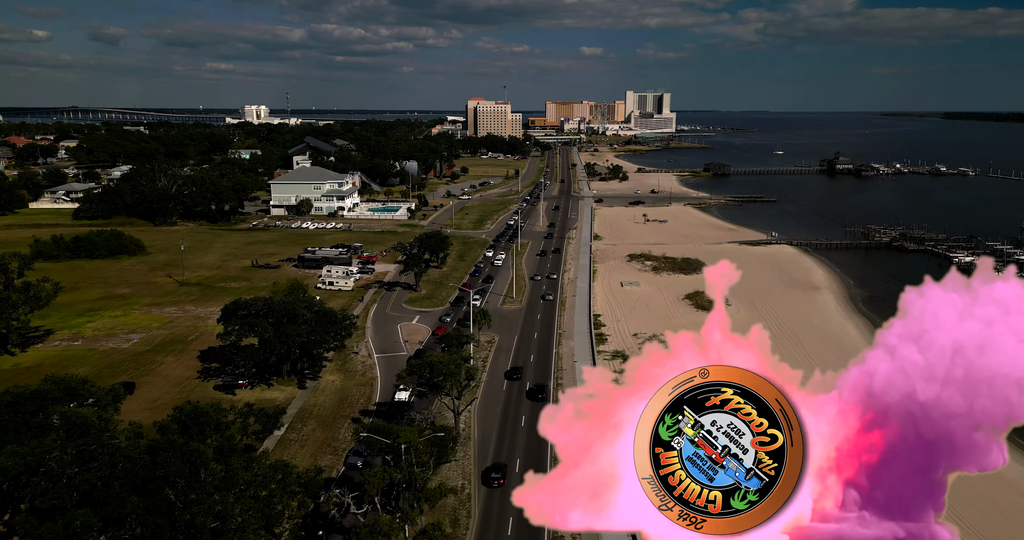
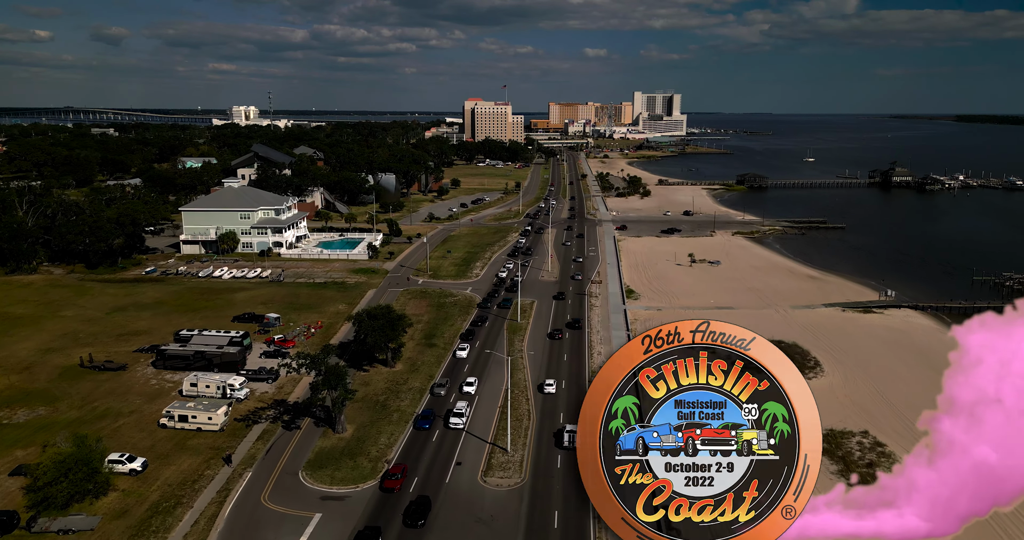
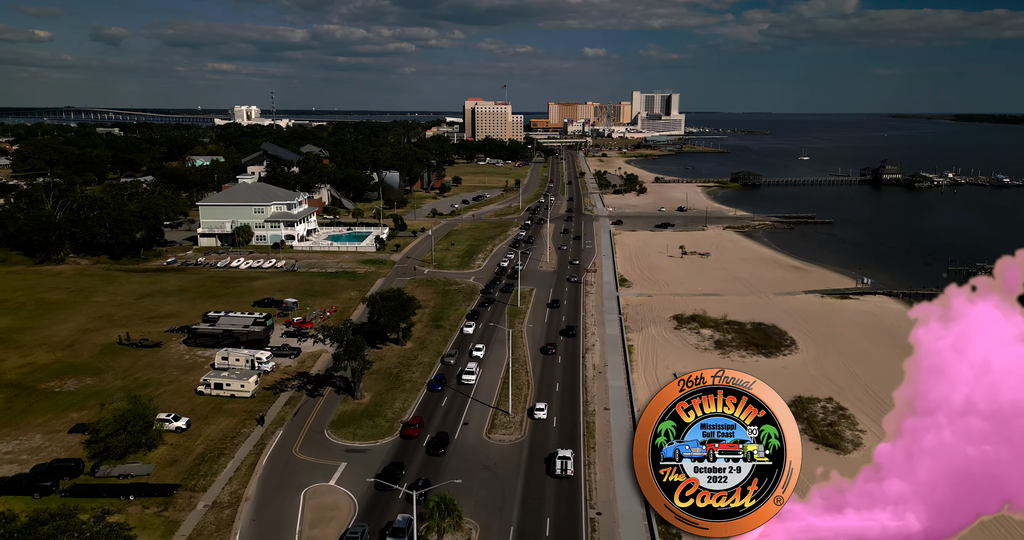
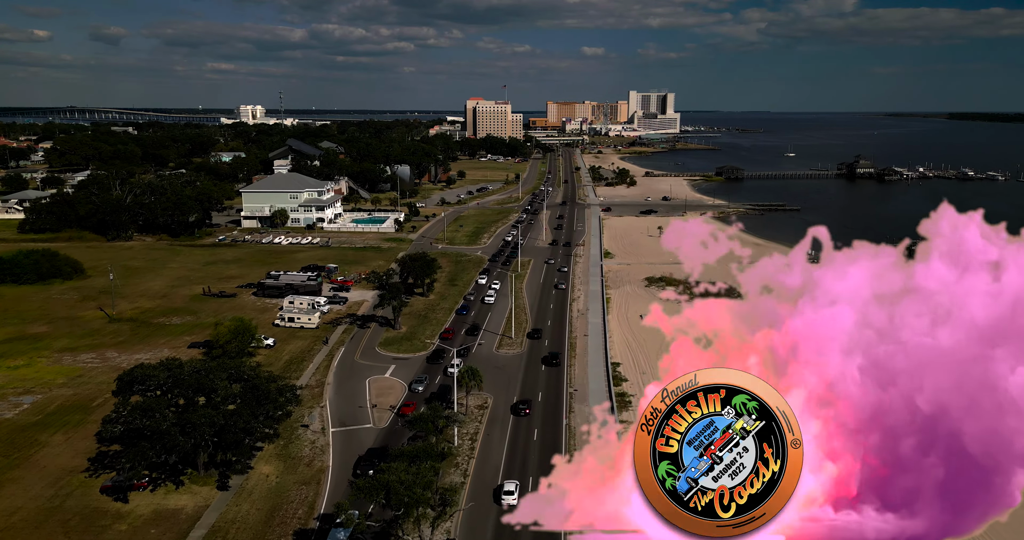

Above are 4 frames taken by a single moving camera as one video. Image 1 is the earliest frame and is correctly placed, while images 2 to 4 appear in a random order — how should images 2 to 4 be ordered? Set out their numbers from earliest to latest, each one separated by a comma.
4, 3, 2
